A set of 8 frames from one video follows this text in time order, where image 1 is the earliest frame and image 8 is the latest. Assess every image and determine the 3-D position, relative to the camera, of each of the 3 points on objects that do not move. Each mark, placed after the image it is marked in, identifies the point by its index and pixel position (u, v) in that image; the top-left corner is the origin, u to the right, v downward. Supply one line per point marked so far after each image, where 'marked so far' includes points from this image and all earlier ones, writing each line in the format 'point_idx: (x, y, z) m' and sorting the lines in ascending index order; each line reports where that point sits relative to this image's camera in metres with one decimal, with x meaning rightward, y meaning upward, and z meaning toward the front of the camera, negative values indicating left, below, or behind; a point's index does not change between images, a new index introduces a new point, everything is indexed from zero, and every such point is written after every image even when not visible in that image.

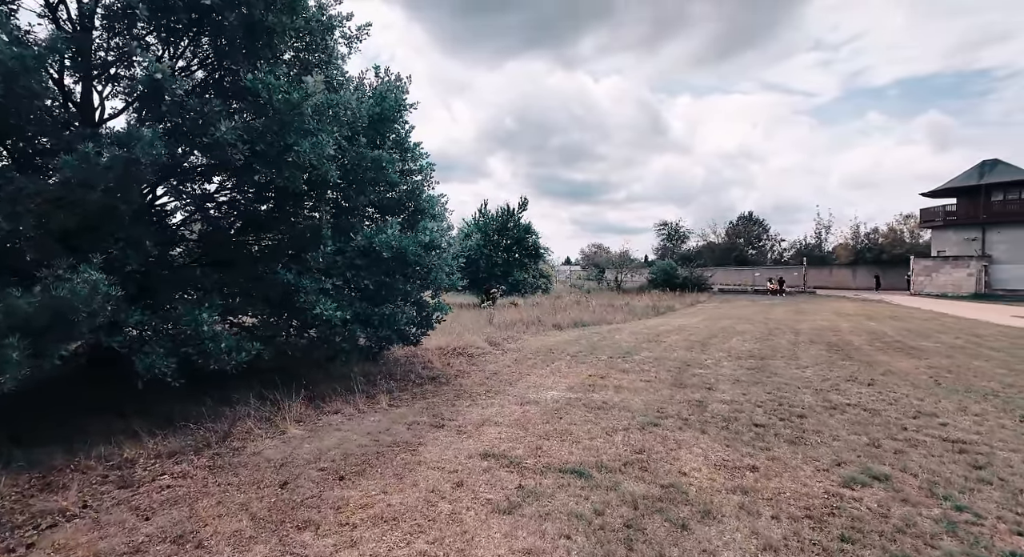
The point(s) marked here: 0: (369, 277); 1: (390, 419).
0: (-2.0, 0.0, +6.7) m
1: (-1.4, -1.6, +5.5) m
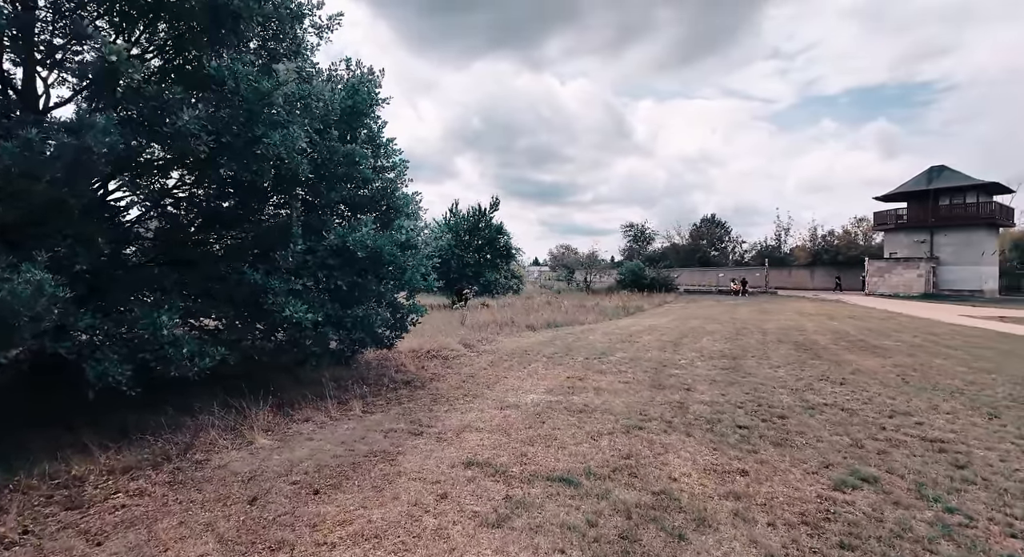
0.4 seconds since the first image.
0: (-2.3, 0.0, +6.5) m
1: (-1.6, -1.6, +5.2) m
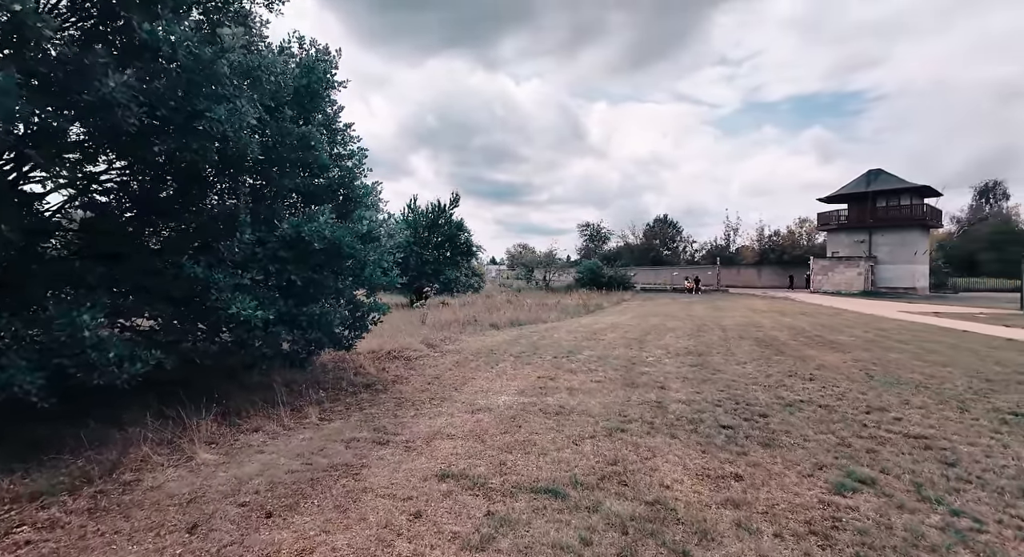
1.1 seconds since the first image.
0: (-2.7, +0.1, +5.9) m
1: (-1.9, -1.6, +4.8) m
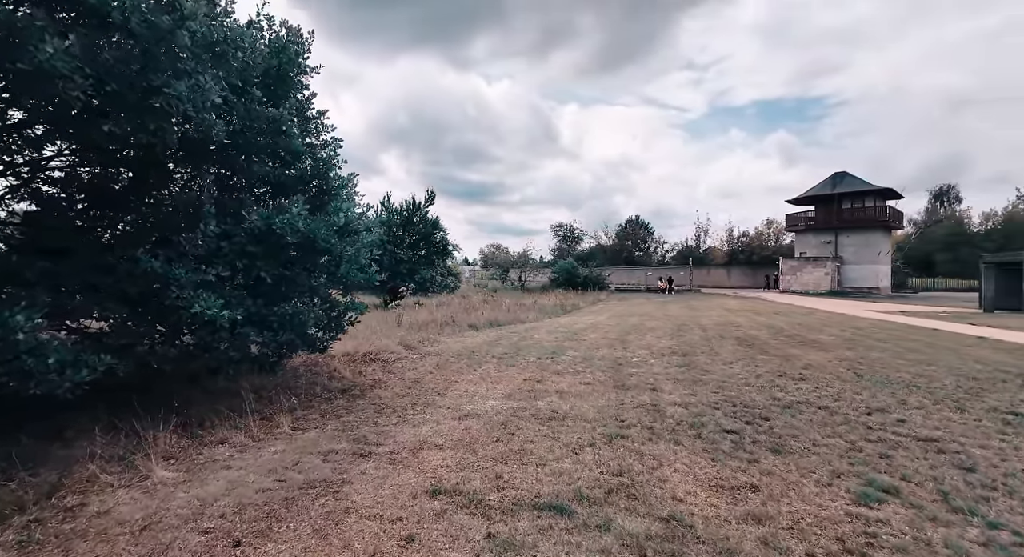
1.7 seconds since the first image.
0: (-2.8, +0.1, +5.4) m
1: (-1.9, -1.5, +4.3) m
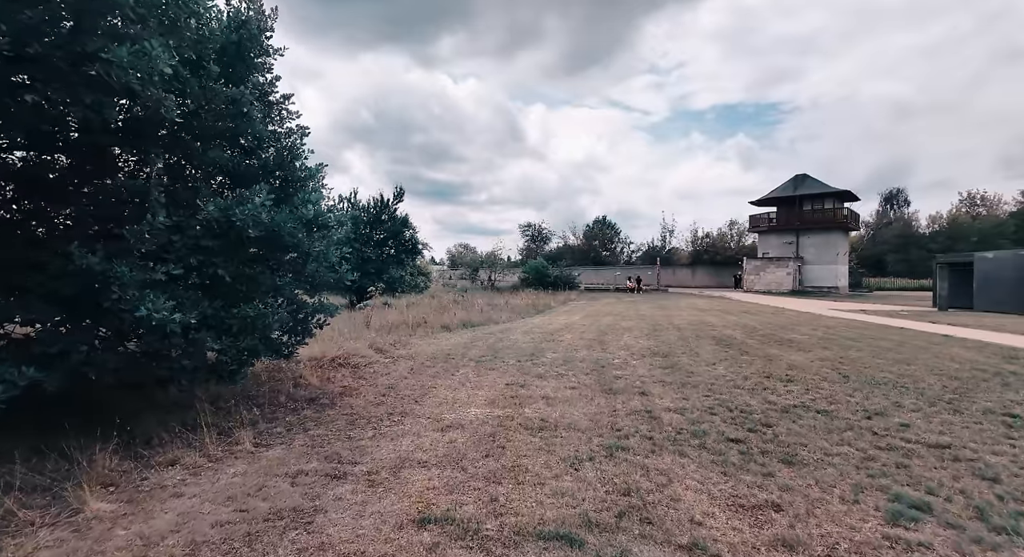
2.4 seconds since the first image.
0: (-2.9, +0.1, +4.9) m
1: (-2.0, -1.5, +3.8) m
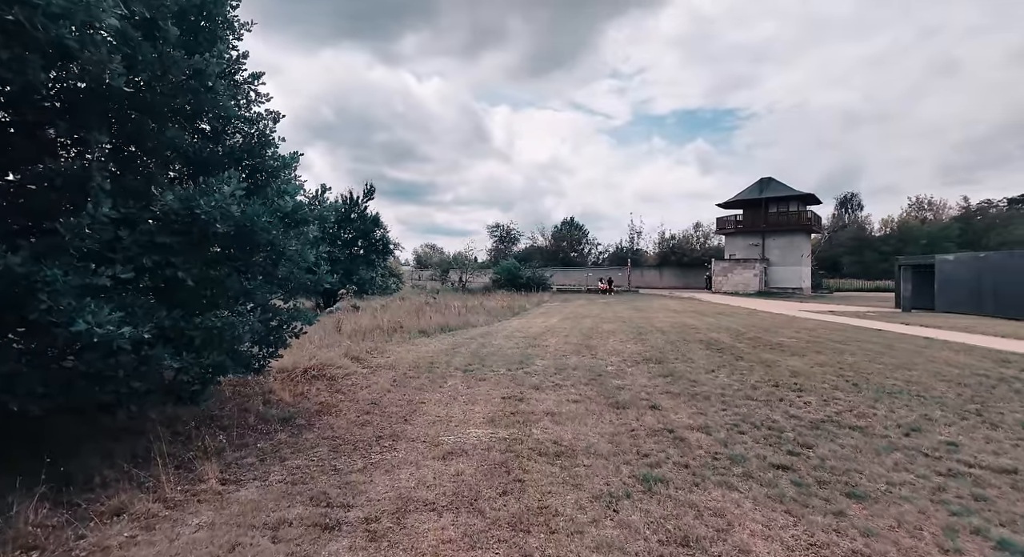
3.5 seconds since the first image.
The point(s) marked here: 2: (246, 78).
0: (-2.8, +0.1, +4.1) m
1: (-1.8, -1.6, +3.2) m
2: (-2.8, +2.2, +5.1) m
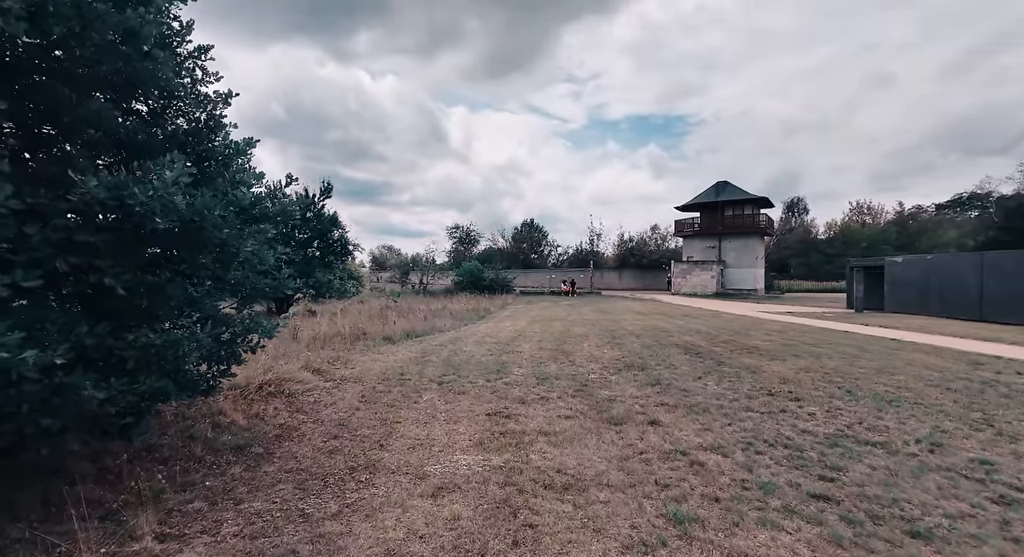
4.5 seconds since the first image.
0: (-2.8, 0.0, +3.4) m
1: (-1.7, -1.7, +2.5) m
2: (-2.9, +2.1, +4.4) m
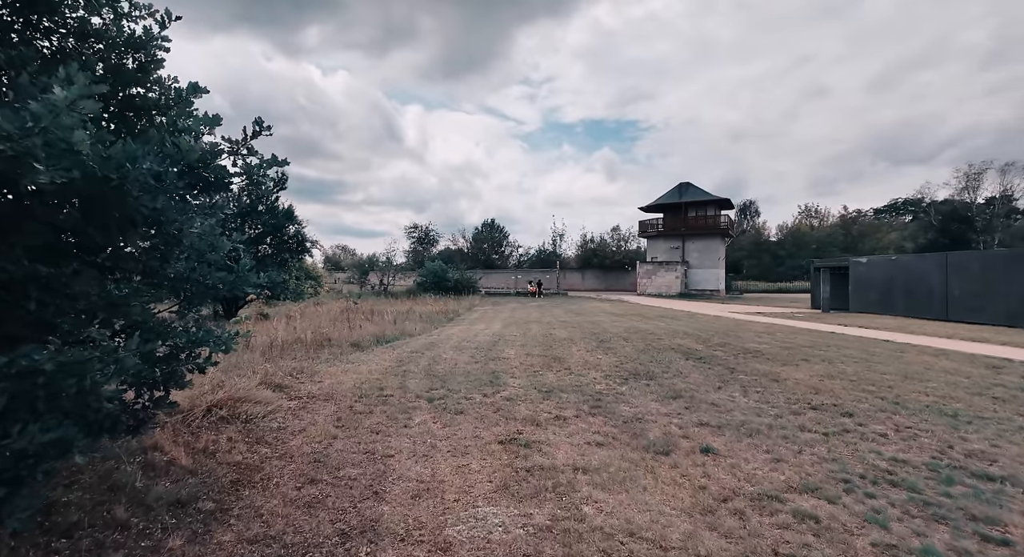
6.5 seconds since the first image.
0: (-2.4, 0.0, +2.1) m
1: (-1.2, -1.6, +1.3) m
2: (-2.5, +2.1, +3.1) m
